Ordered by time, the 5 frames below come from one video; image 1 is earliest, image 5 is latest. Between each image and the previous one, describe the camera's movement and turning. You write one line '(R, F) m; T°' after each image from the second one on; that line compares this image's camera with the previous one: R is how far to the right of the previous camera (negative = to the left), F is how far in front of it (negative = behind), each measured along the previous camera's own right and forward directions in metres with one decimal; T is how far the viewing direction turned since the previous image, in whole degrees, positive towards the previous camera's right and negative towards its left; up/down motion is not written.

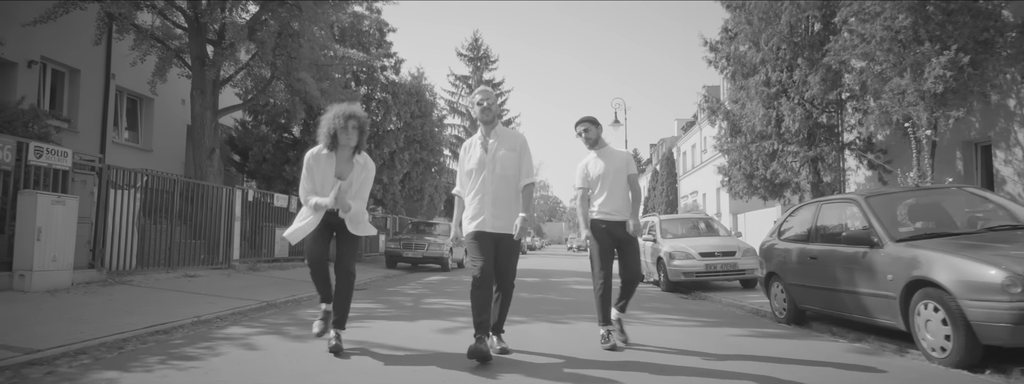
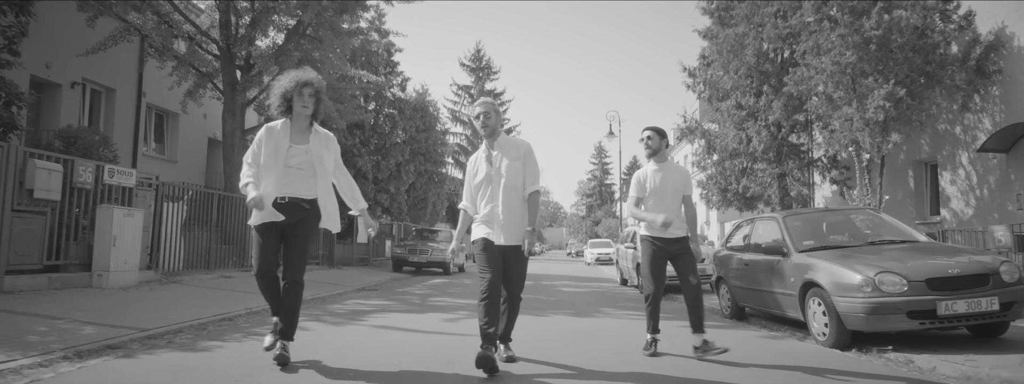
(+0.1, -1.5) m; 0°
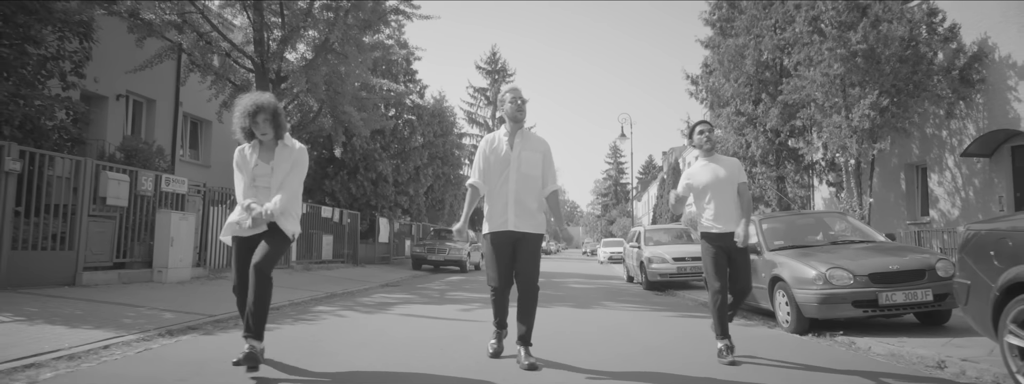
(+0.1, -1.0) m; -1°
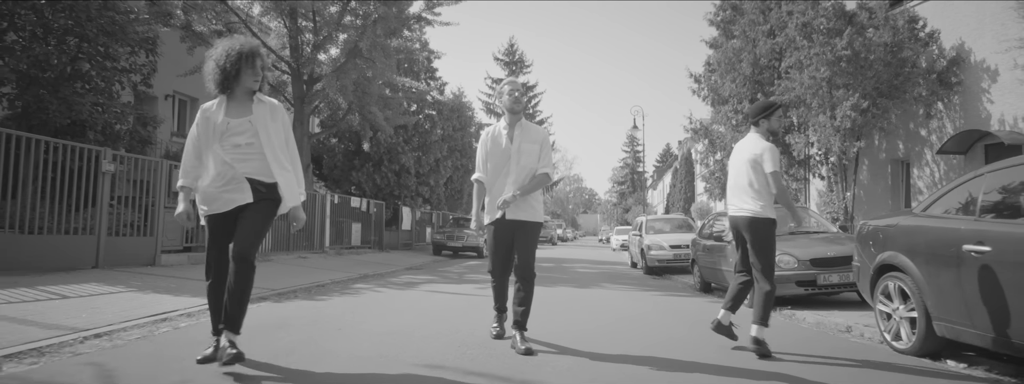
(+0.2, -1.5) m; -2°
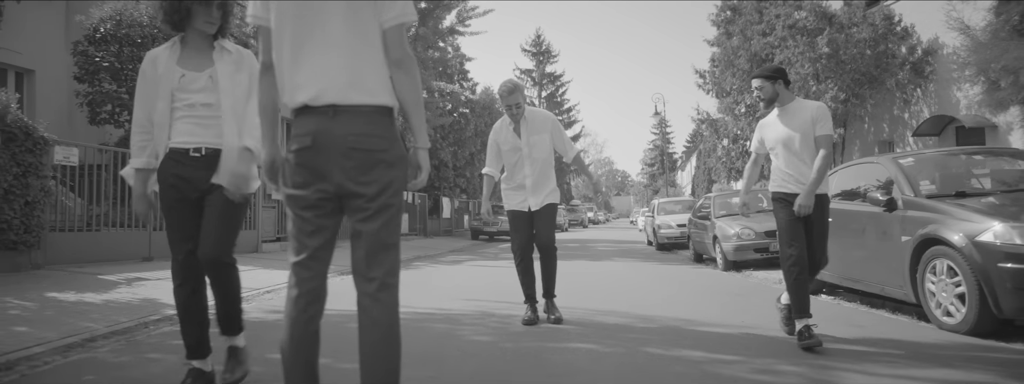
(+0.2, -2.5) m; -3°
